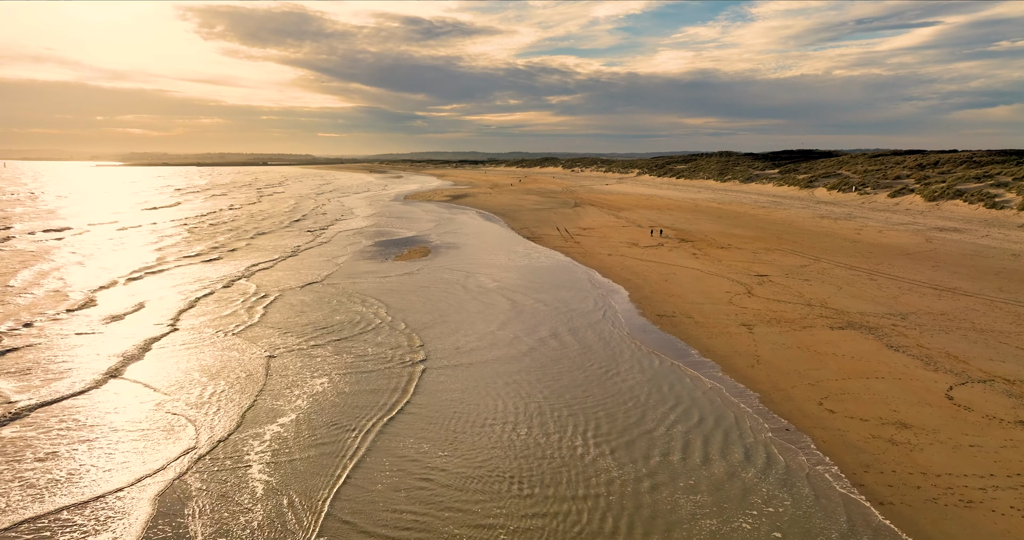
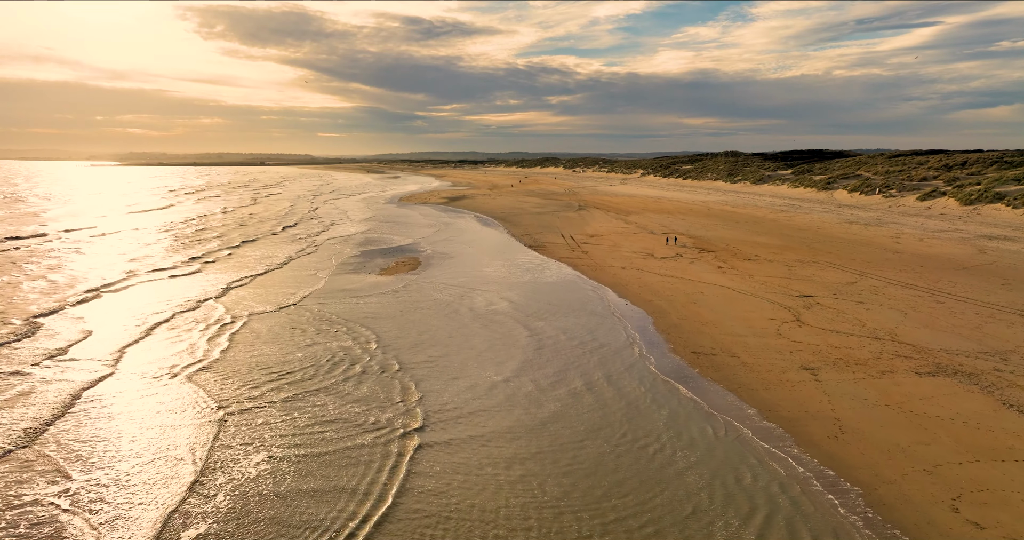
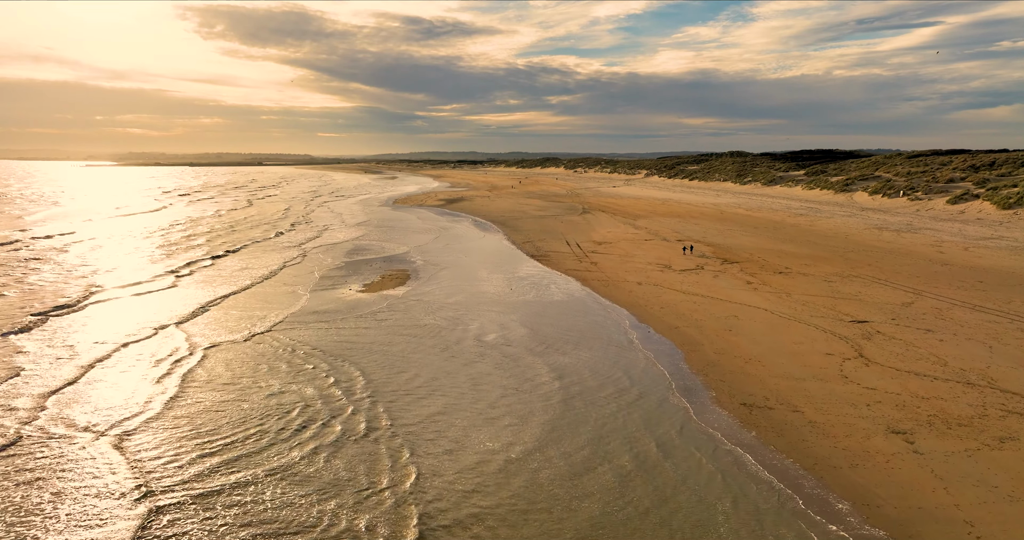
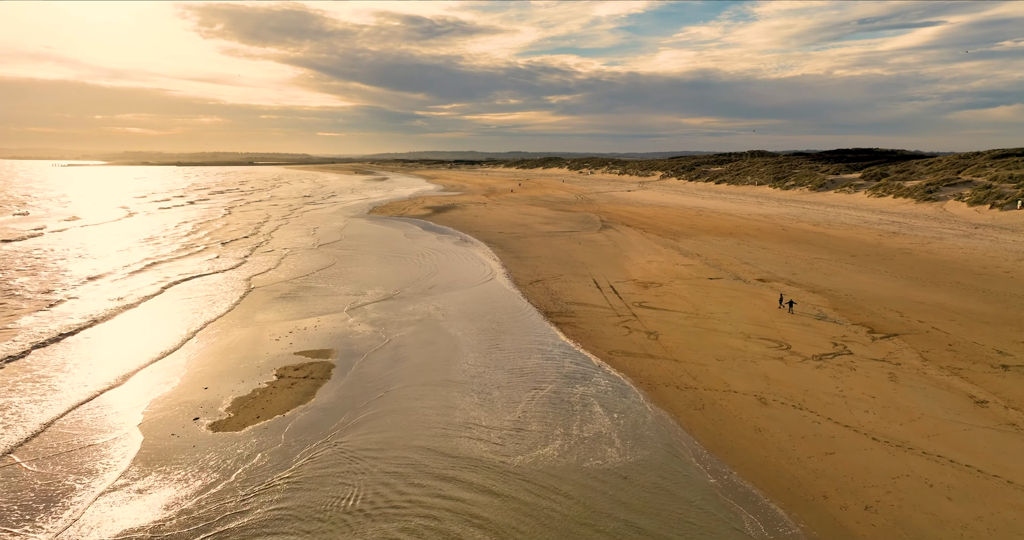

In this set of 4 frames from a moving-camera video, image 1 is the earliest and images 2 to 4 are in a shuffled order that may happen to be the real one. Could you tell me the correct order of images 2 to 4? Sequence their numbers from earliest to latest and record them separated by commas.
2, 3, 4
